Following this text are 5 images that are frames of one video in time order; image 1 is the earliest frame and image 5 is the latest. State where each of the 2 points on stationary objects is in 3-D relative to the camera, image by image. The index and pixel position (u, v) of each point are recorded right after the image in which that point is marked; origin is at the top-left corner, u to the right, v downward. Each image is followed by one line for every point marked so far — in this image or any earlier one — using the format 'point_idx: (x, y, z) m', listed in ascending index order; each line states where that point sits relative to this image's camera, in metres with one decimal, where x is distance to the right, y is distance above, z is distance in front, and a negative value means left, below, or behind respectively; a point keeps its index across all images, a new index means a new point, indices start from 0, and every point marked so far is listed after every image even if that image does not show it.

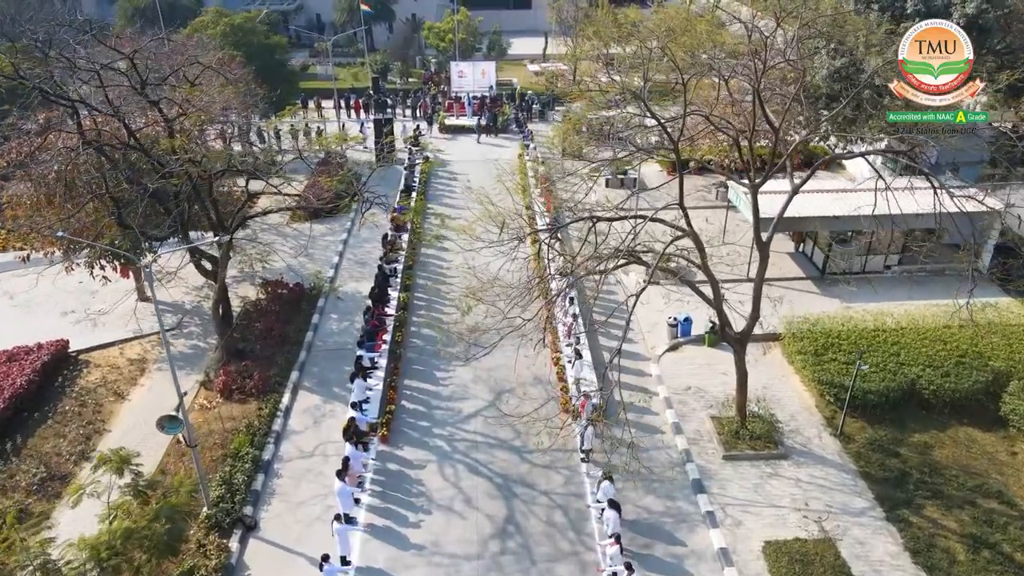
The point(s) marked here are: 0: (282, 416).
0: (-5.5, -3.1, +14.0) m
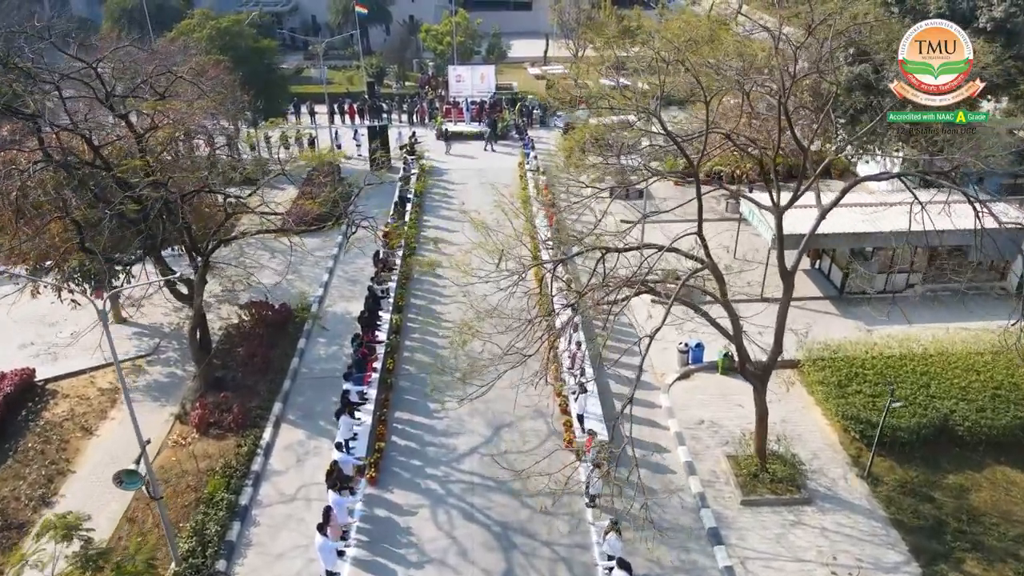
0: (-5.5, -3.7, +12.9) m
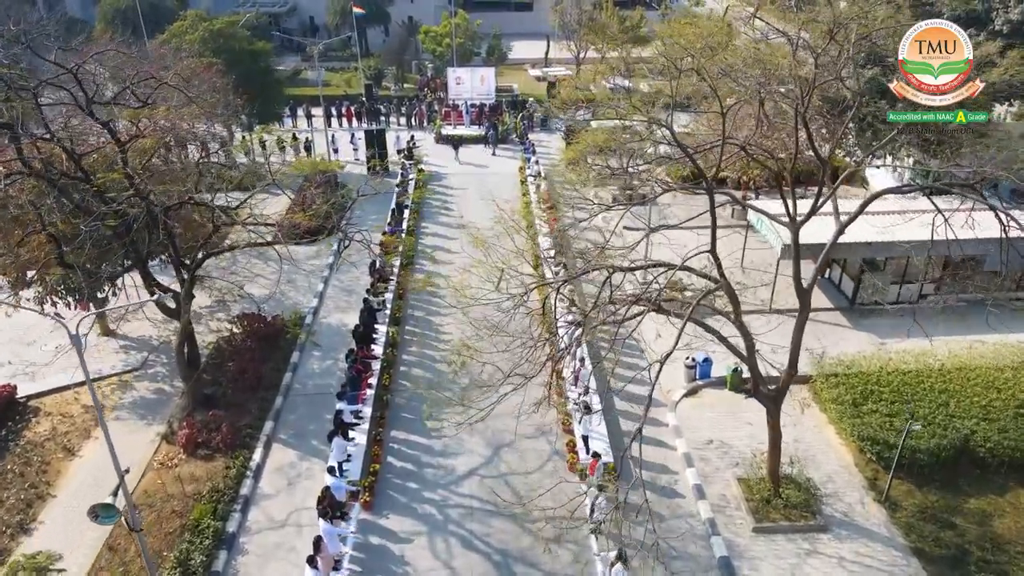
0: (-5.5, -4.0, +12.3) m
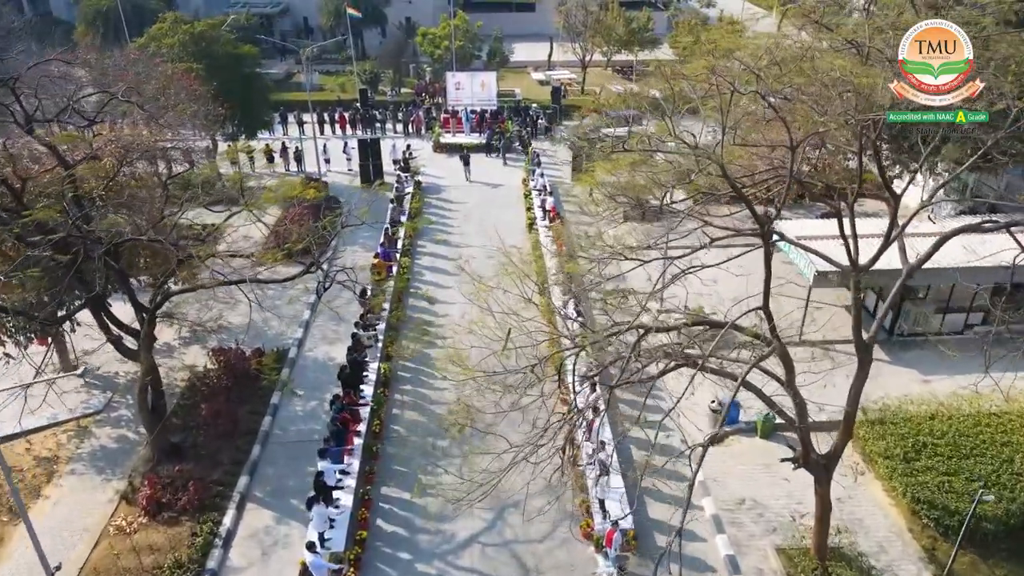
0: (-5.4, -4.8, +10.8) m
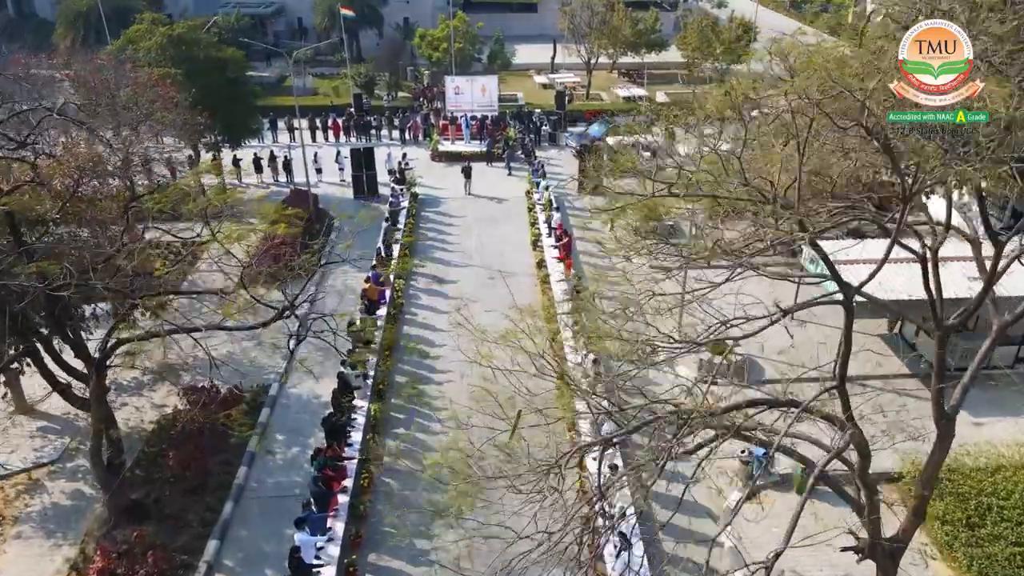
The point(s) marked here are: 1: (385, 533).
0: (-5.3, -5.5, +9.3) m
1: (-2.3, -4.5, +10.8) m
